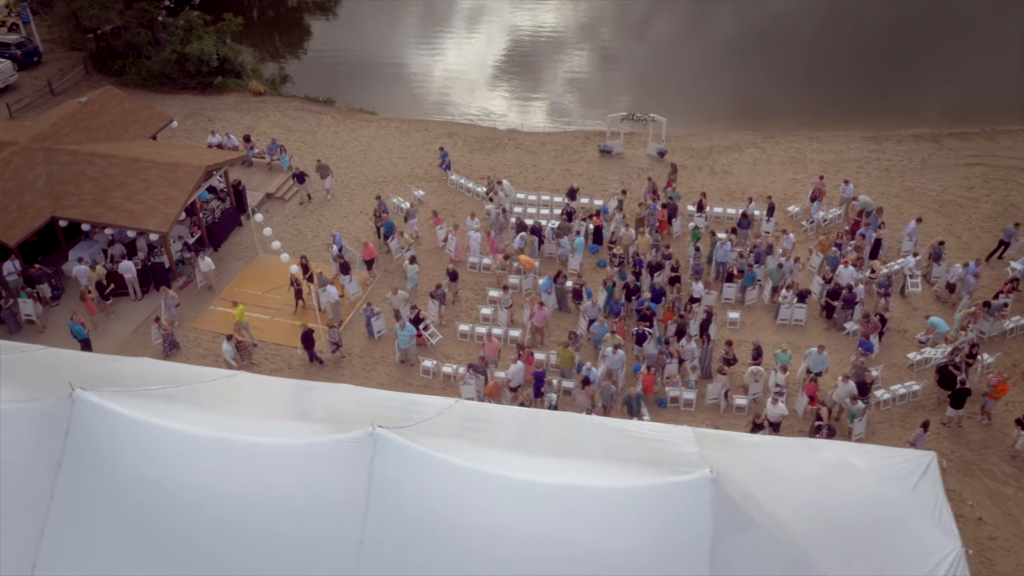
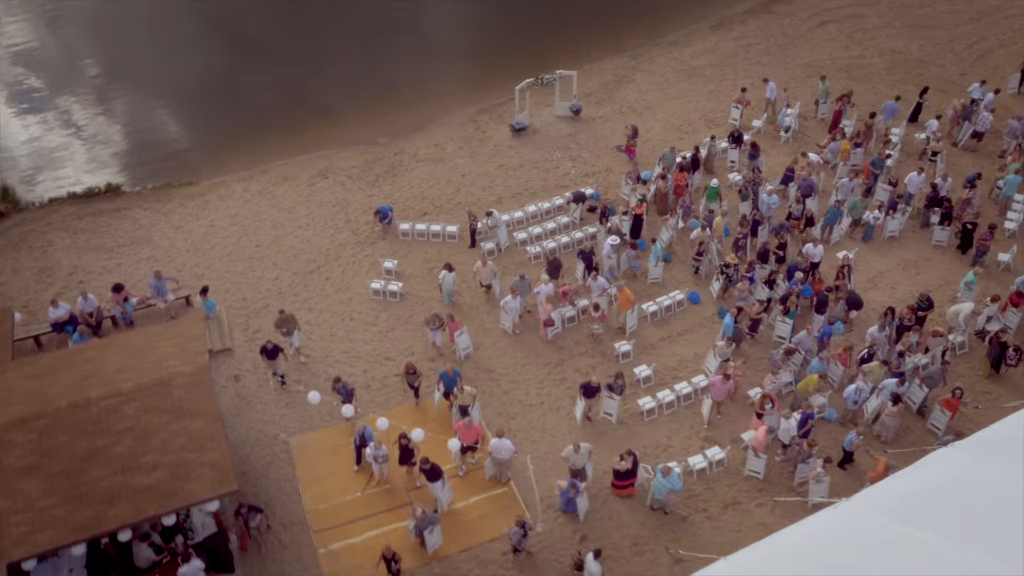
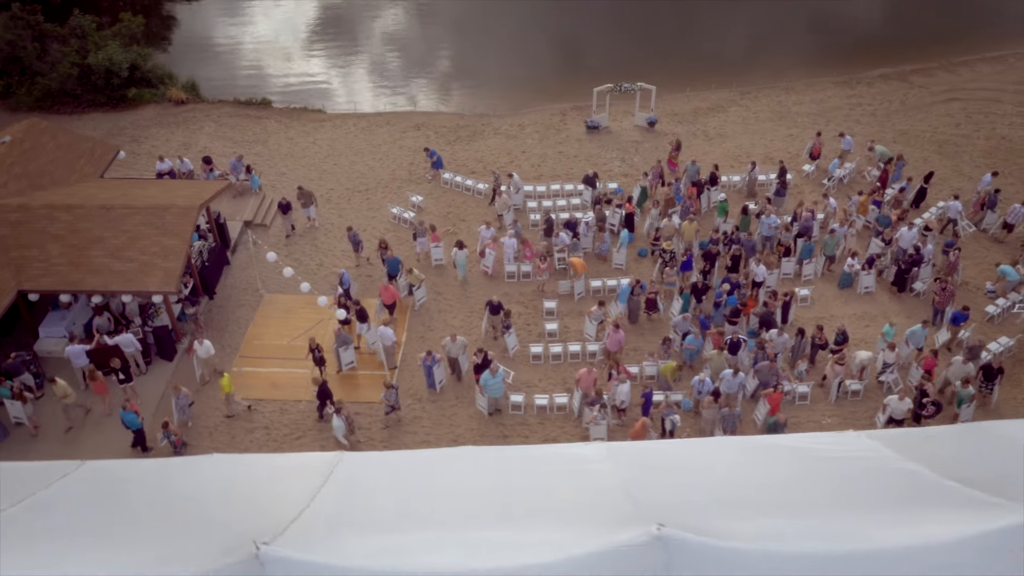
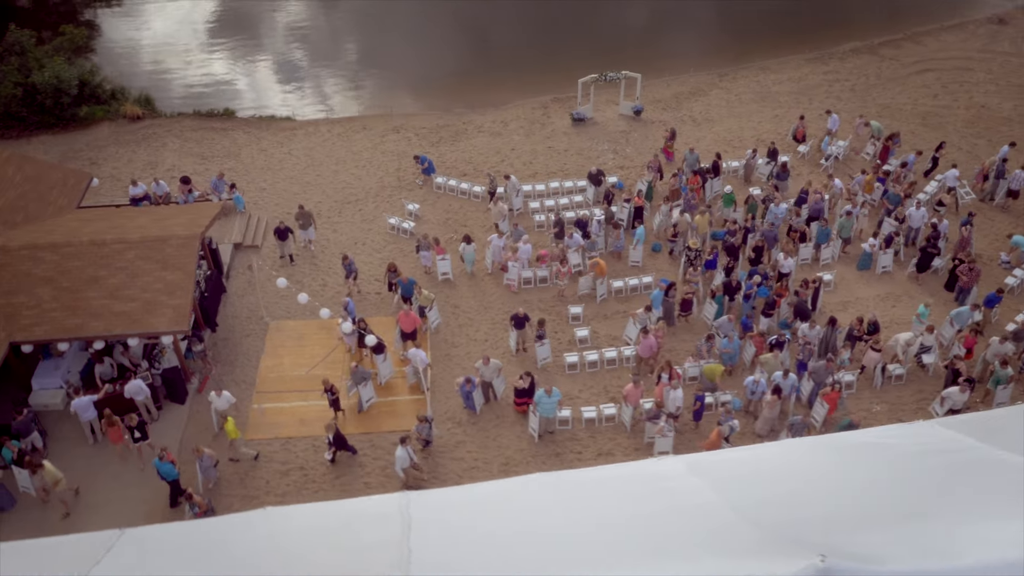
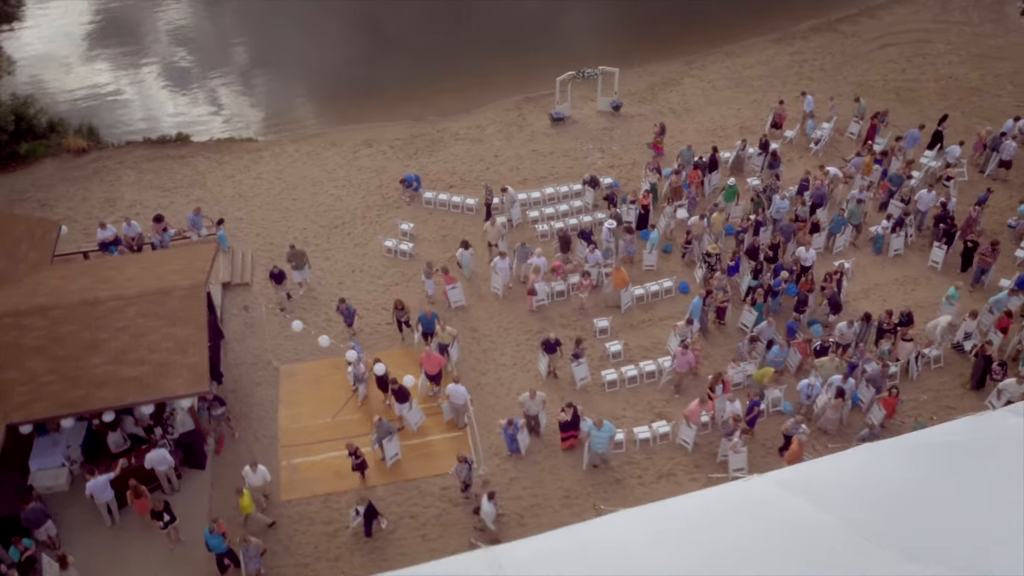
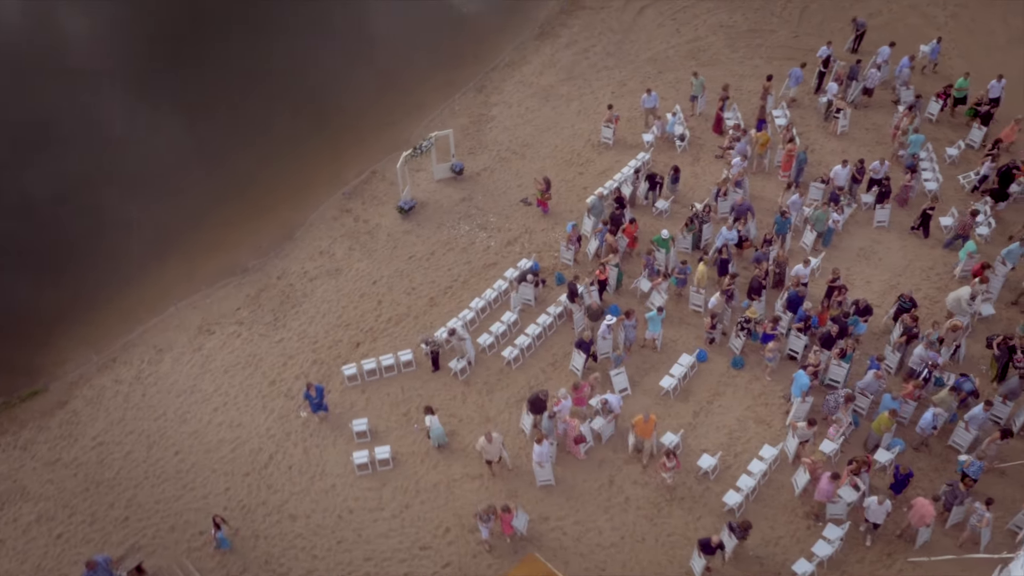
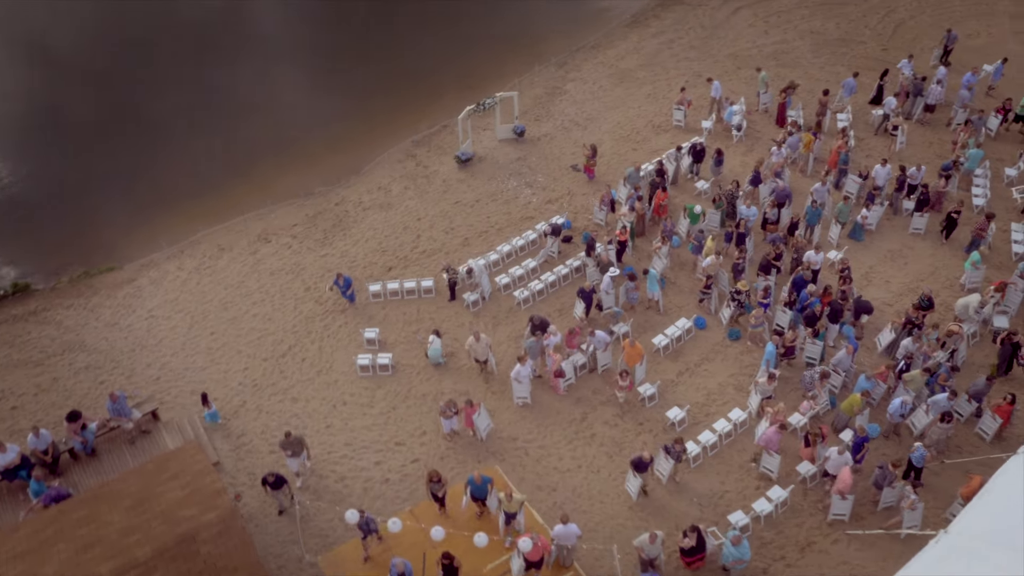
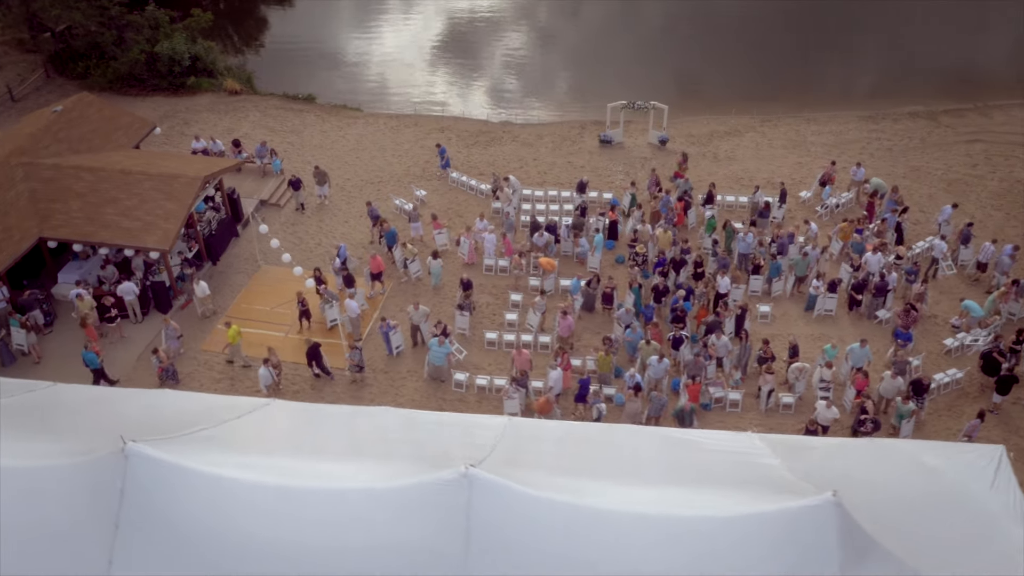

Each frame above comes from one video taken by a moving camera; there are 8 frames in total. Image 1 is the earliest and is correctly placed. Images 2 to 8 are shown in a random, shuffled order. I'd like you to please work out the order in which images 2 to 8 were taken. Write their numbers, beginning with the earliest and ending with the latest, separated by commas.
8, 3, 4, 5, 2, 7, 6
